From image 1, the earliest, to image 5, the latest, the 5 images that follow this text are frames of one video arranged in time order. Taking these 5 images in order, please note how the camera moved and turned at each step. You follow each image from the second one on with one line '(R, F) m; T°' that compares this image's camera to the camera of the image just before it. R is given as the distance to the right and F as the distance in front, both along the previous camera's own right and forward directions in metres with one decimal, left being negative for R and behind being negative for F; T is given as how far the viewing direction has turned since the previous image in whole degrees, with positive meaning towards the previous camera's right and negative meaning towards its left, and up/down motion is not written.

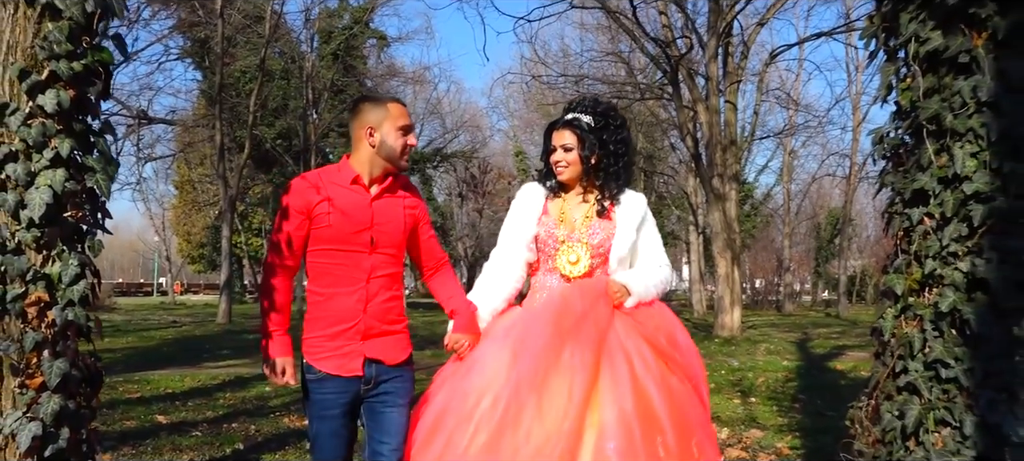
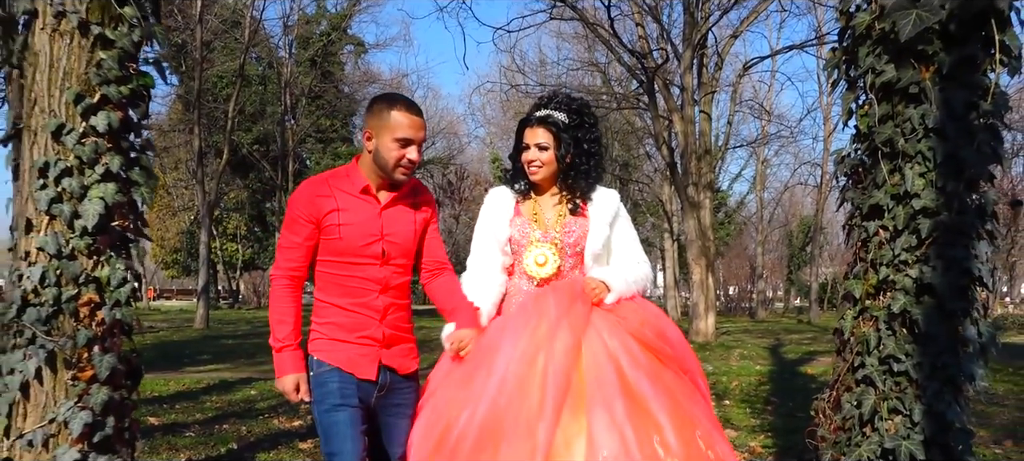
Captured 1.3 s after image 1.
(-0.1, -0.5) m; +1°
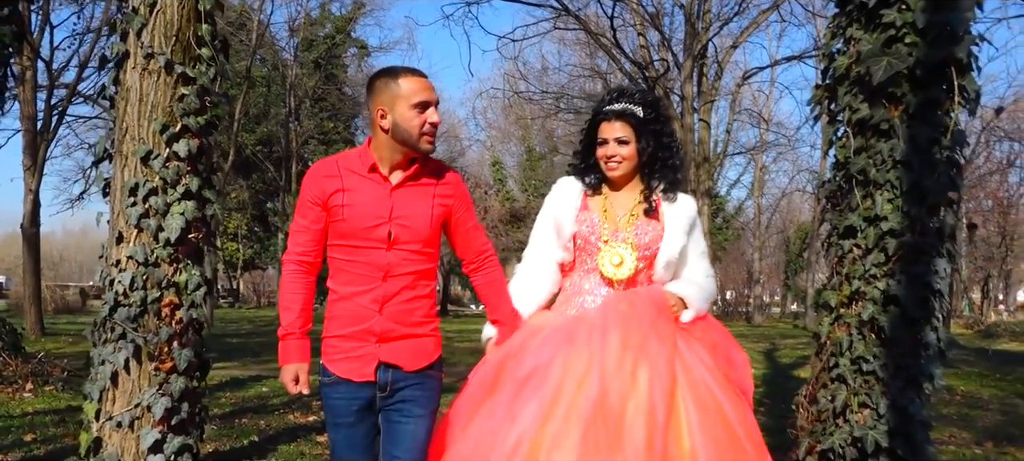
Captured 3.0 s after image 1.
(-0.1, -0.7) m; 0°
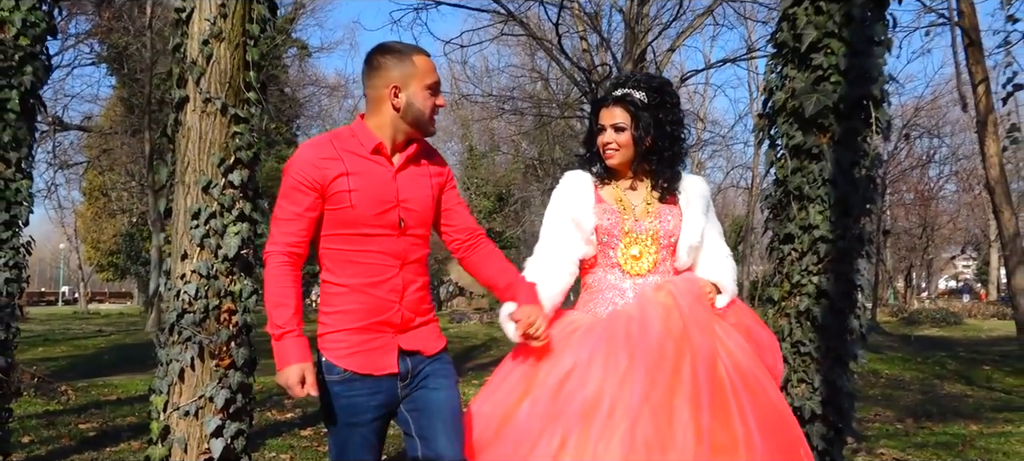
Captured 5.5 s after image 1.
(-0.4, -1.0) m; +4°
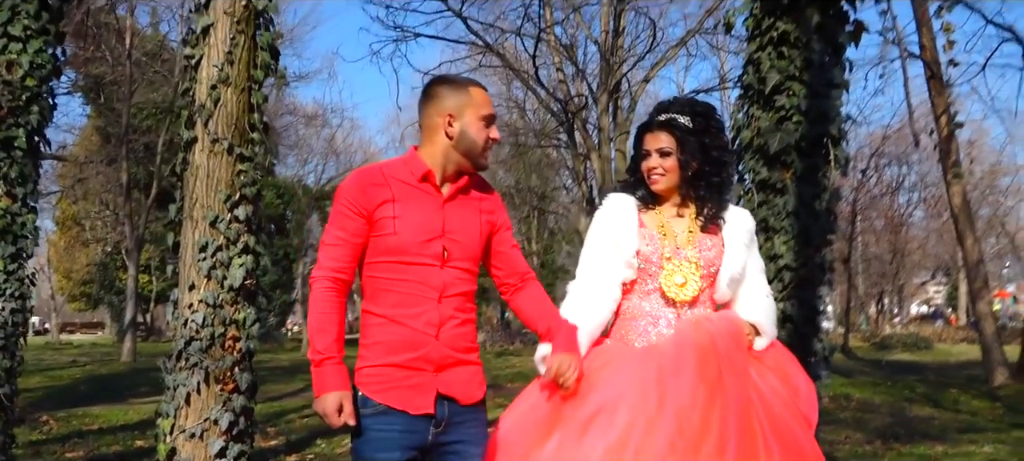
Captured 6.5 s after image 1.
(-0.1, -0.4) m; +1°
